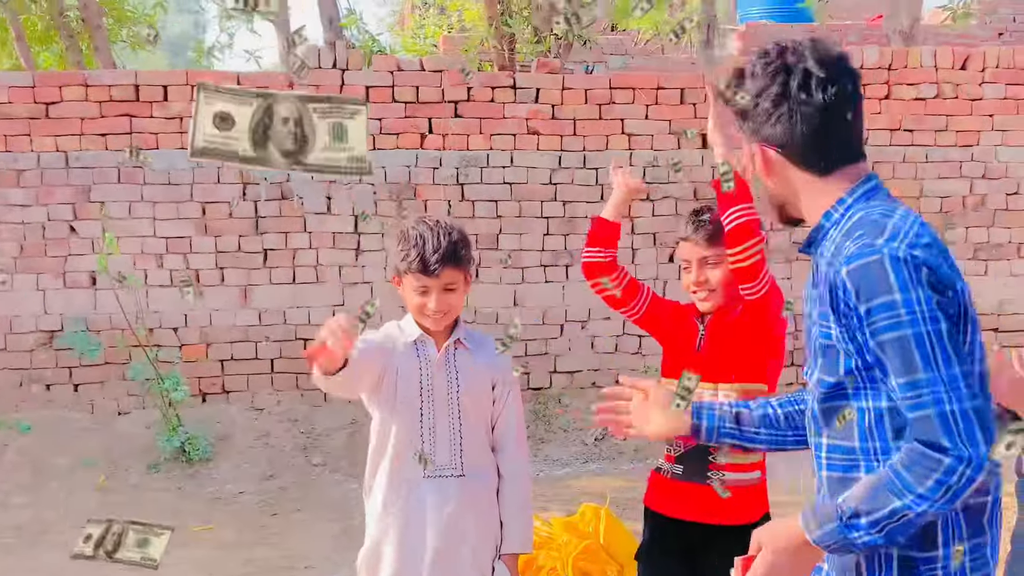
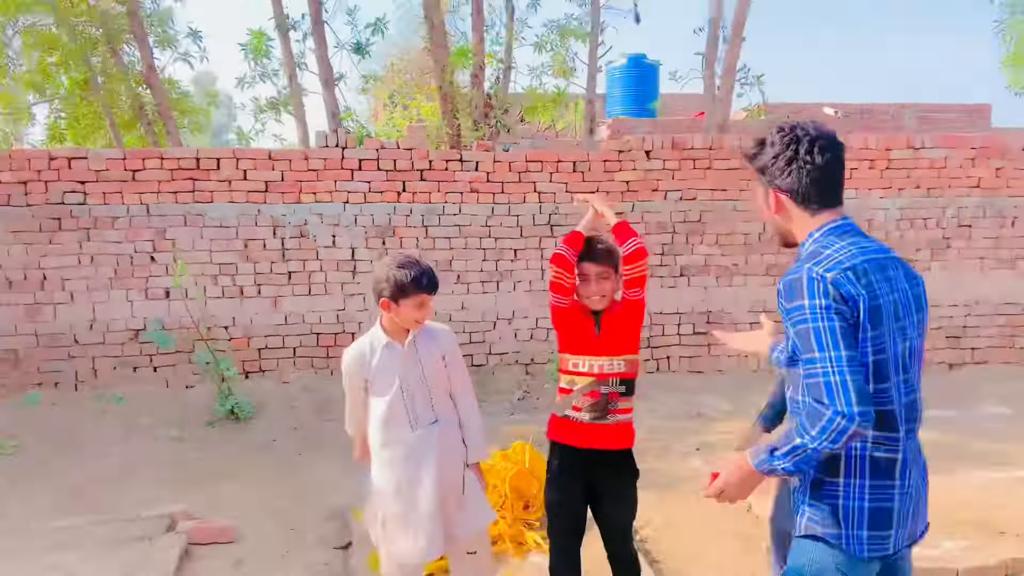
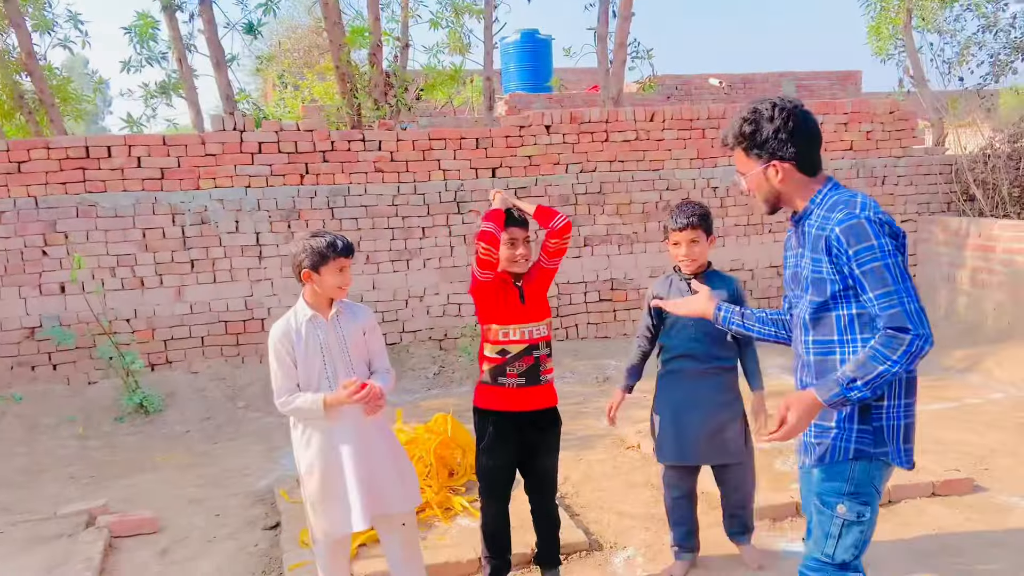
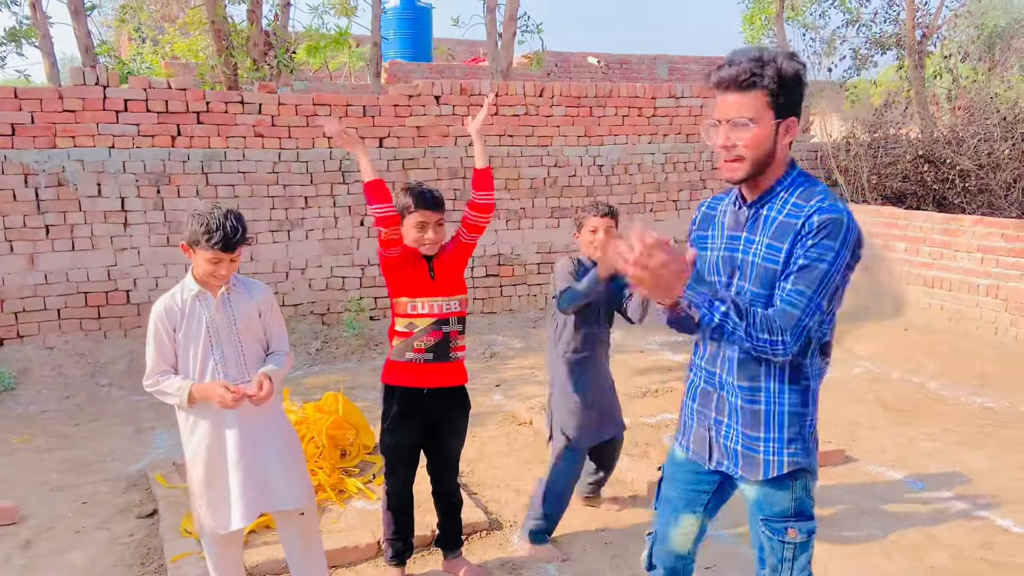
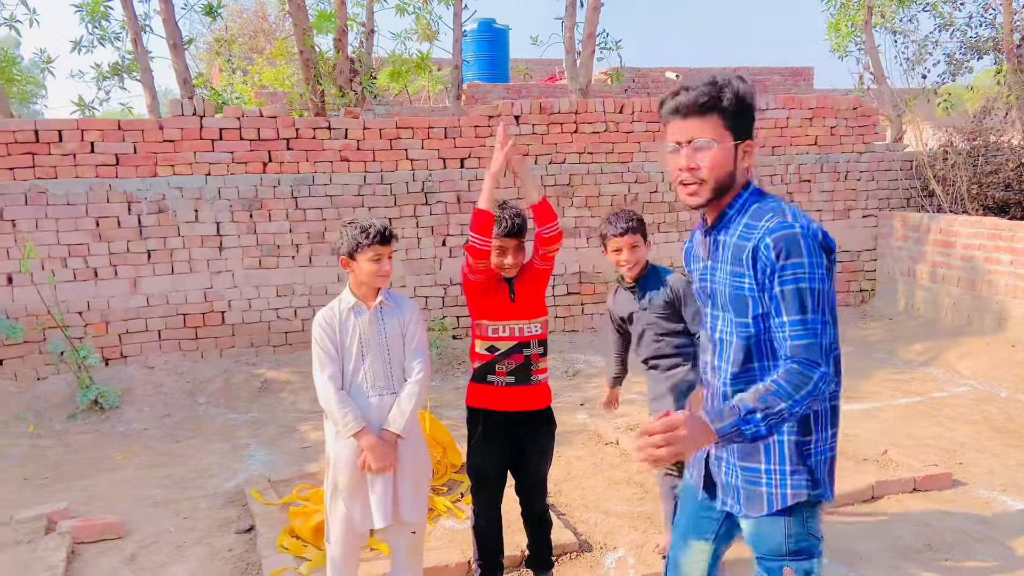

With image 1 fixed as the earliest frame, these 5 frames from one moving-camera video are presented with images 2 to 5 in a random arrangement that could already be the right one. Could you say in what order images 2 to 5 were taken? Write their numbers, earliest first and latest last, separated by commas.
2, 3, 4, 5
